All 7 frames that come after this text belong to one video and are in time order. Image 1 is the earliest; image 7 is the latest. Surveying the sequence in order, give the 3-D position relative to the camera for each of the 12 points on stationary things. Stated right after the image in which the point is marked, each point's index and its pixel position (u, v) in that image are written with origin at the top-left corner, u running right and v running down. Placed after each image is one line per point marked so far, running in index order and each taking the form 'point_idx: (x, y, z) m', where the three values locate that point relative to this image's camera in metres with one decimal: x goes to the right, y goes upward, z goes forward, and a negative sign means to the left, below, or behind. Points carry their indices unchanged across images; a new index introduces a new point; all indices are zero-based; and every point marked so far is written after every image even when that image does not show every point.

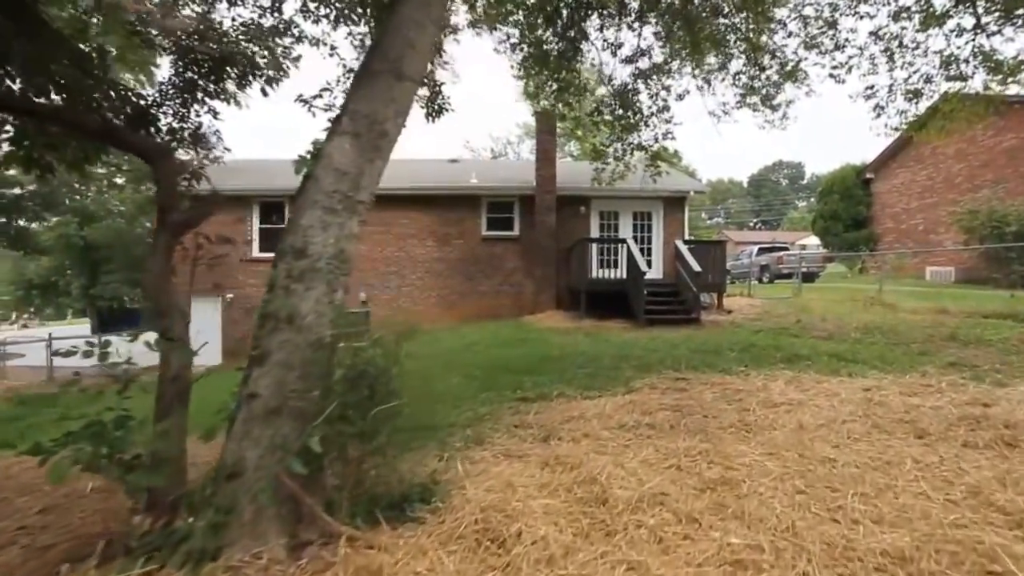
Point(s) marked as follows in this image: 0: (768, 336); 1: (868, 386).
0: (+5.4, -1.0, +9.8) m
1: (+4.9, -1.3, +6.3) m
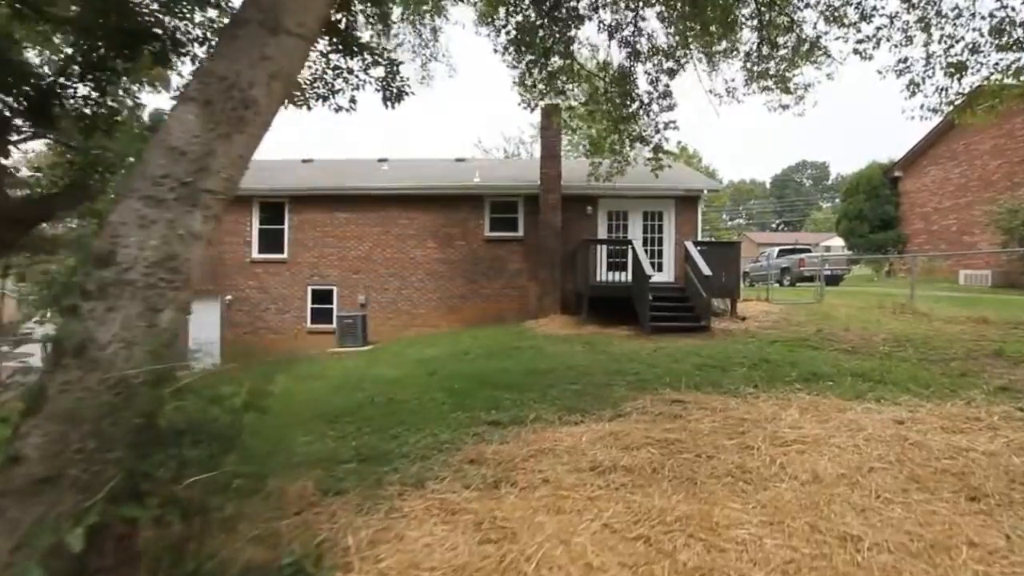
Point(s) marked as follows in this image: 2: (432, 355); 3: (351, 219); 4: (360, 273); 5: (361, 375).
0: (+5.1, -1.1, +8.7) m
1: (+4.4, -1.5, +5.2) m
2: (-2.1, -1.8, +12.0) m
3: (-6.2, +2.7, +17.7) m
4: (-5.9, +0.6, +17.6) m
5: (-3.6, -2.1, +11.0) m
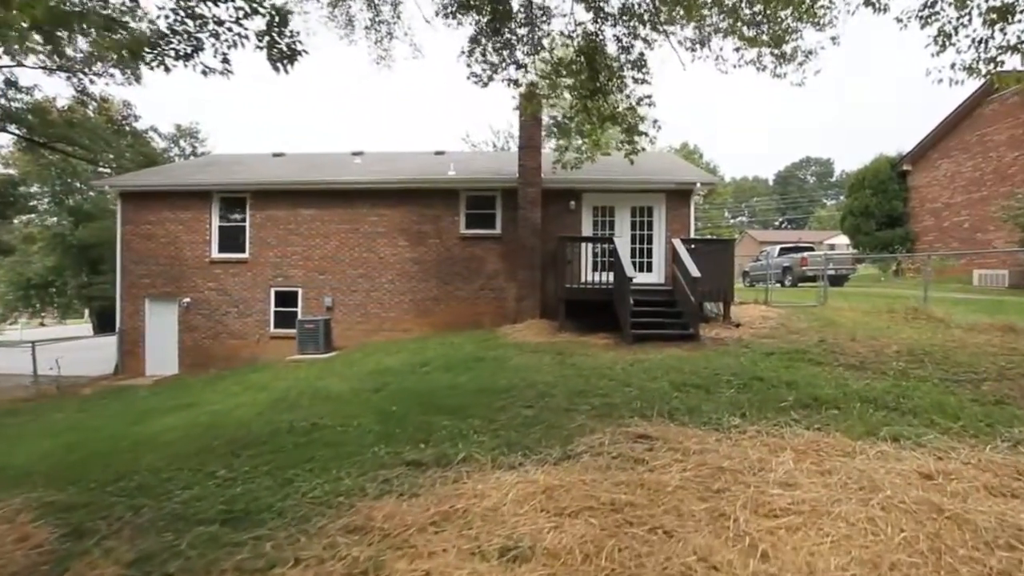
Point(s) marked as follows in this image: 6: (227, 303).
0: (+4.3, -1.2, +7.4) m
1: (+3.6, -1.5, +3.9) m
2: (-2.9, -1.8, +10.8) m
3: (-6.9, +2.6, +16.4) m
4: (-6.6, +0.5, +16.3) m
5: (-4.5, -2.2, +9.8) m
6: (-10.5, -0.6, +17.0) m
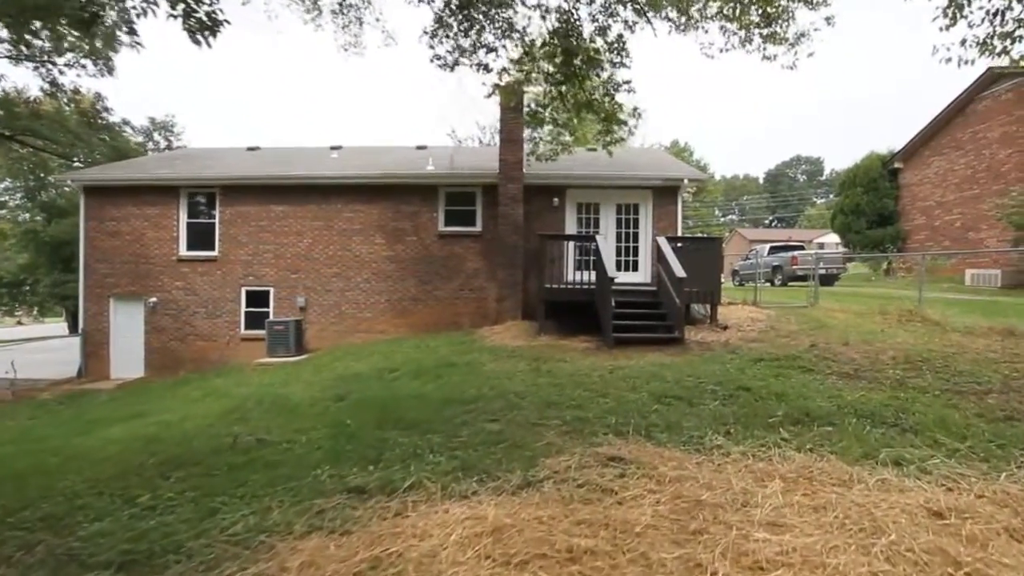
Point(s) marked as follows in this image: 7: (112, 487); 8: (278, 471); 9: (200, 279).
0: (+3.8, -1.2, +6.9) m
1: (+3.1, -1.6, +3.4) m
2: (-3.5, -1.8, +10.2) m
3: (-7.5, +2.6, +15.7) m
4: (-7.3, +0.6, +15.6) m
5: (-5.0, -2.2, +9.1) m
6: (-11.1, -0.5, +16.2) m
7: (-4.6, -2.3, +5.3) m
8: (-2.6, -2.1, +5.2) m
9: (-11.0, +0.3, +16.2) m
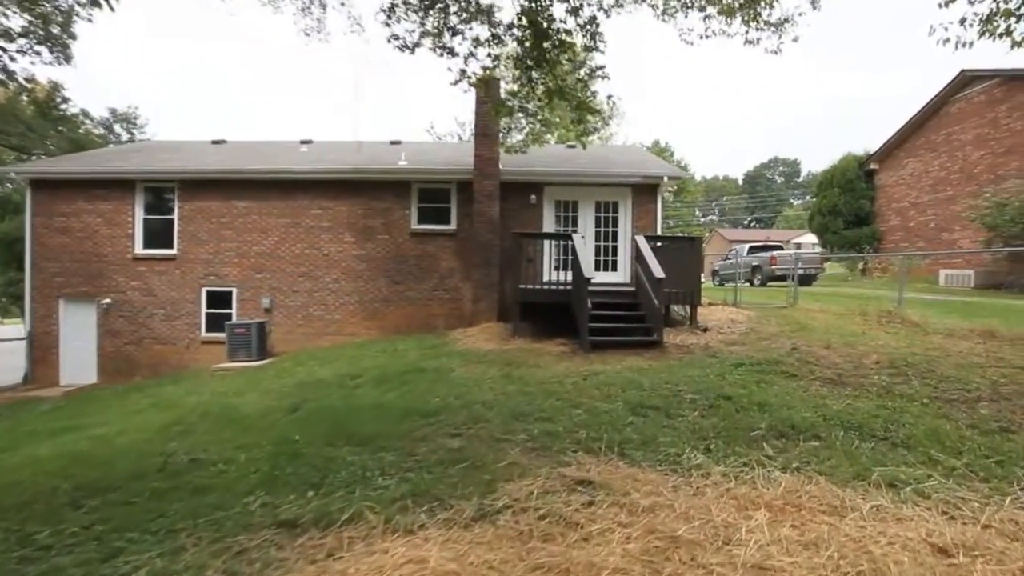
0: (+3.3, -1.3, +6.5) m
1: (+2.8, -1.6, +3.0) m
2: (-4.1, -1.9, +9.5) m
3: (-8.3, +2.6, +14.9) m
4: (-8.0, +0.6, +14.8) m
5: (-5.5, -2.2, +8.4) m
6: (-11.9, -0.5, +15.3) m
7: (-5.1, -2.3, +4.6) m
8: (-3.0, -2.1, +4.6) m
9: (-11.8, +0.3, +15.3) m
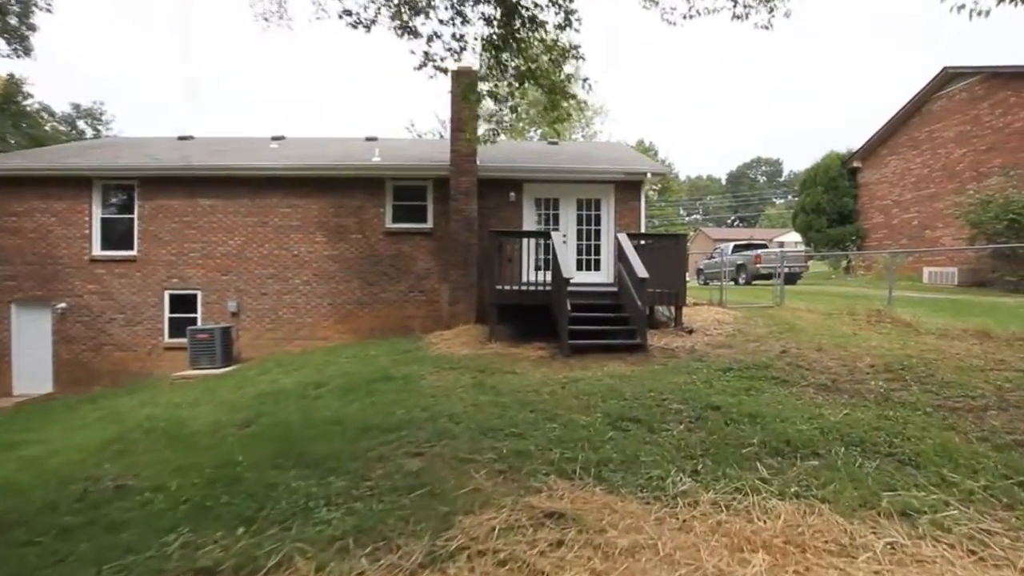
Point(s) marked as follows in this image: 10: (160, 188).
0: (+3.0, -1.3, +6.0) m
1: (+2.5, -1.6, +2.5) m
2: (-4.5, -1.9, +8.9) m
3: (-9.0, +2.5, +14.1) m
4: (-8.7, +0.5, +14.1) m
5: (-5.9, -2.3, +7.7) m
6: (-12.5, -0.7, +14.4) m
7: (-5.4, -2.4, +4.0) m
8: (-3.4, -2.1, +3.9) m
9: (-12.4, +0.2, +14.4) m
10: (-10.9, +3.1, +14.3) m
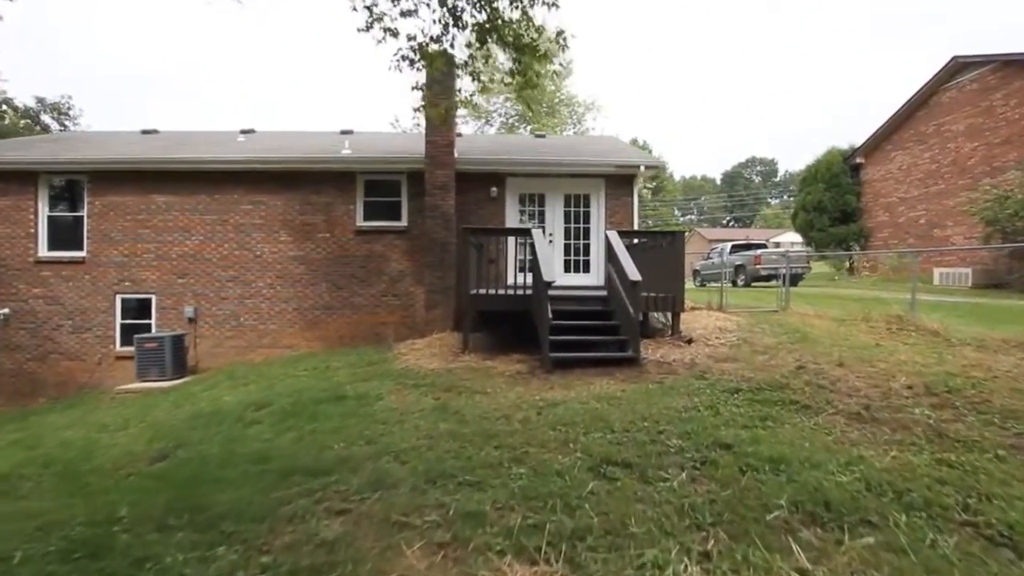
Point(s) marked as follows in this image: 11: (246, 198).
0: (+2.6, -1.3, +4.9) m
1: (+2.1, -1.7, +1.4) m
2: (-4.9, -2.0, +7.7) m
3: (-9.4, +2.4, +12.9) m
4: (-9.1, +0.4, +12.9) m
5: (-6.4, -2.4, +6.6) m
6: (-13.0, -0.8, +13.1) m
7: (-5.8, -2.5, +2.8) m
8: (-3.7, -2.2, +2.8) m
9: (-12.9, +0.1, +13.2) m
10: (-11.4, +3.0, +13.1) m
11: (-7.4, +2.5, +12.8) m
